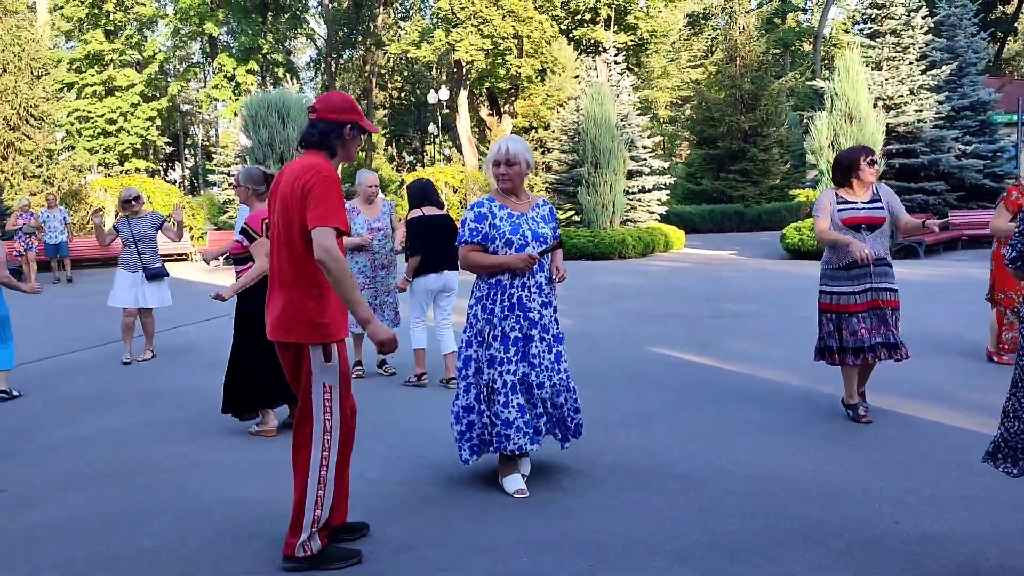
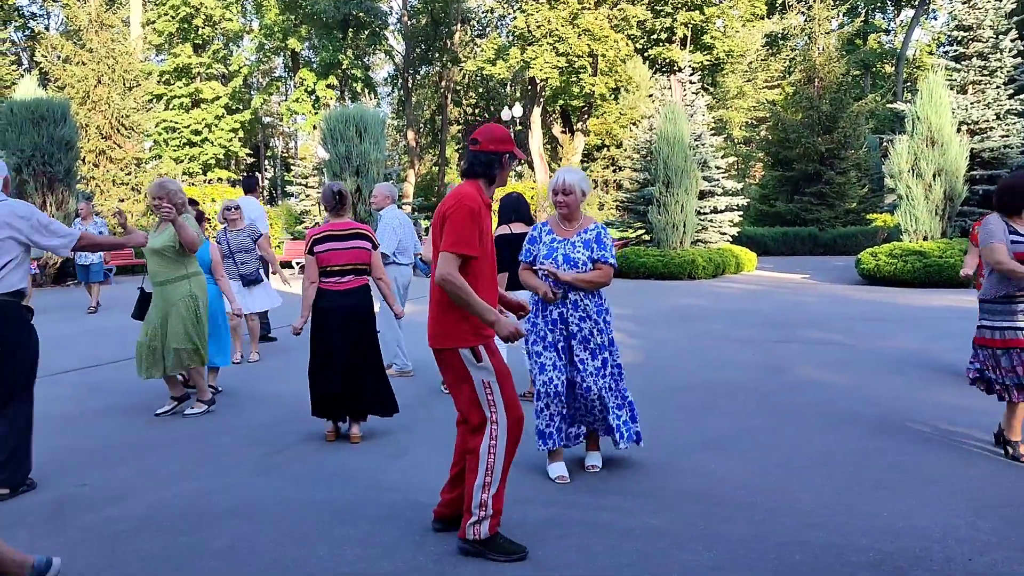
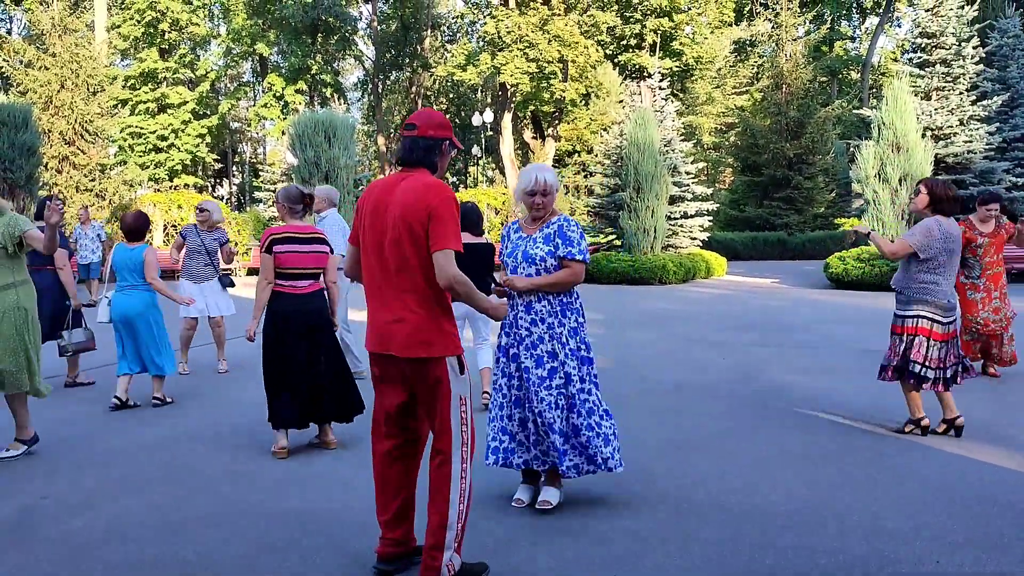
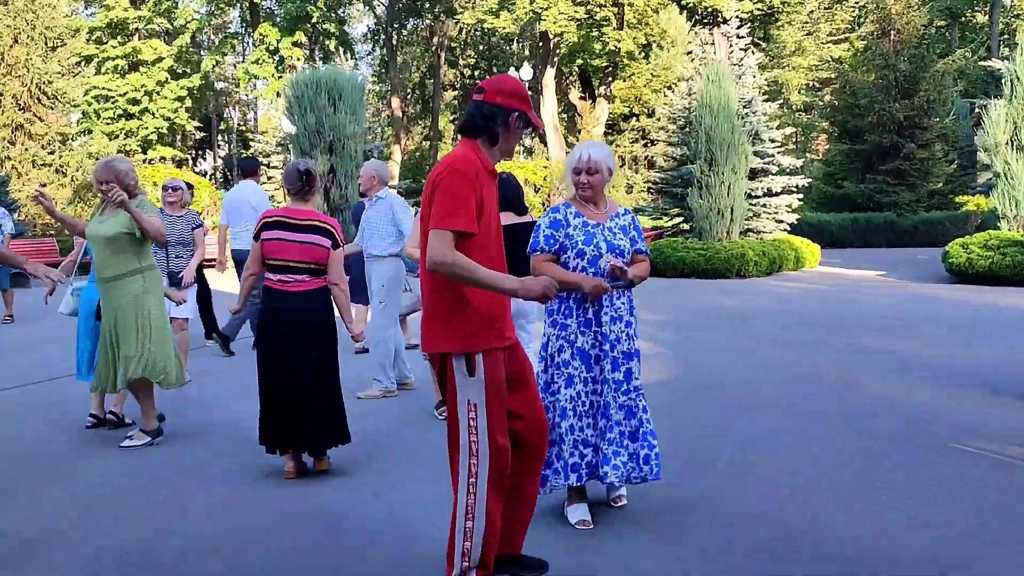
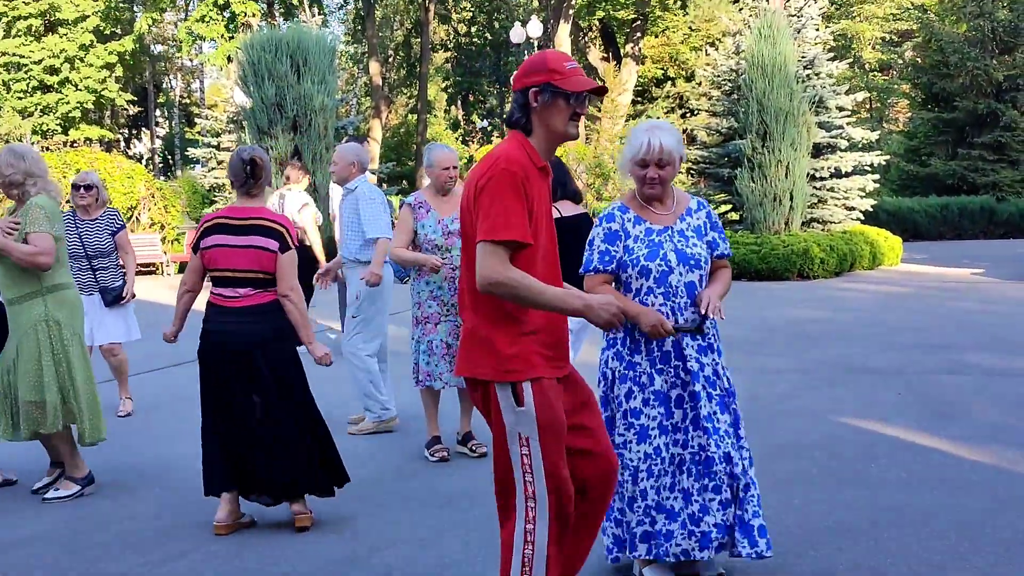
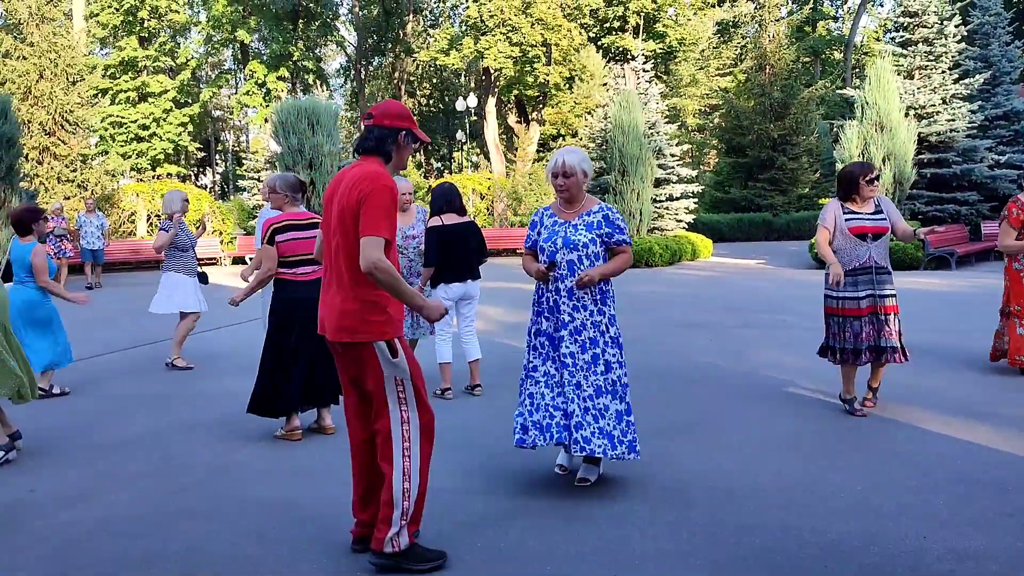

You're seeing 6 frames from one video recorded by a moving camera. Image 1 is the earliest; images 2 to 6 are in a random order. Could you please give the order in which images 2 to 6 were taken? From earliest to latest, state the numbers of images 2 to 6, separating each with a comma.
6, 3, 2, 4, 5
